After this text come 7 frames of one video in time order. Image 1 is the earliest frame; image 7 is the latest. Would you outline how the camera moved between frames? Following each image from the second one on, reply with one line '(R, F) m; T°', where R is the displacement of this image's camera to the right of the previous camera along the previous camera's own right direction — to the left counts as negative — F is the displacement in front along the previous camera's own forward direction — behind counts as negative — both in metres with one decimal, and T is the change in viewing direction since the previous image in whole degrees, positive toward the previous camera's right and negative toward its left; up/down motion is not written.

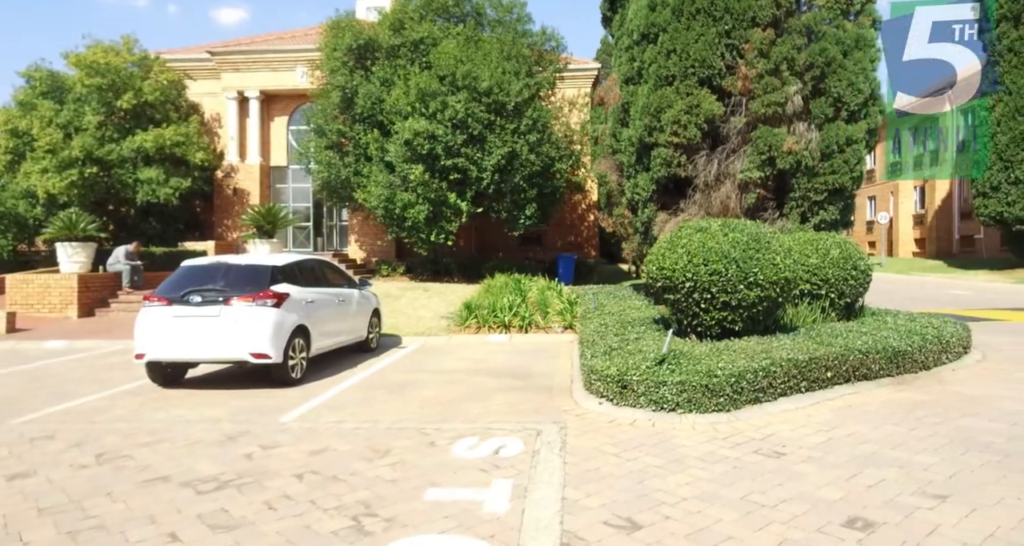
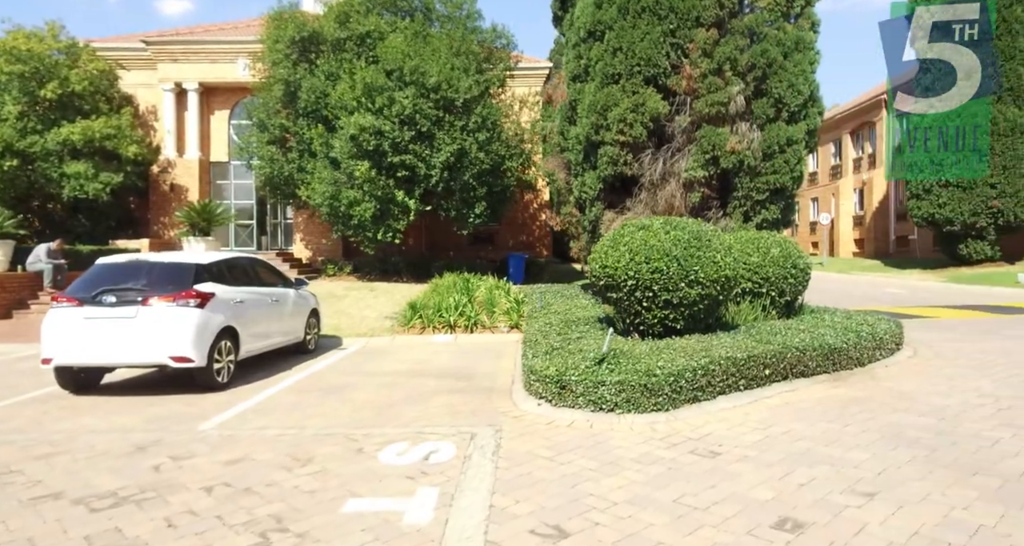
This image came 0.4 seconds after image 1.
(+0.2, +0.2) m; +4°
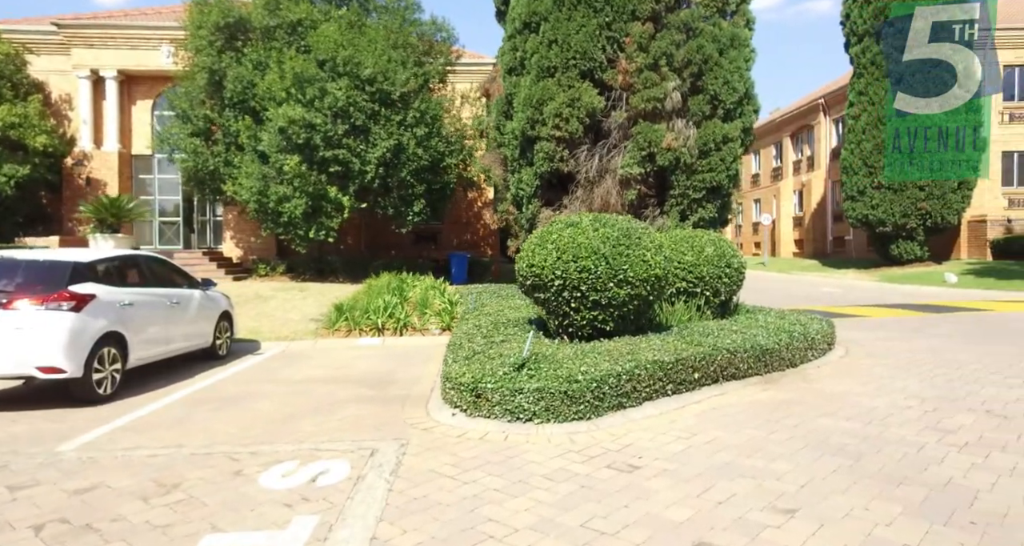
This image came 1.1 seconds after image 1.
(+0.3, +0.4) m; +4°
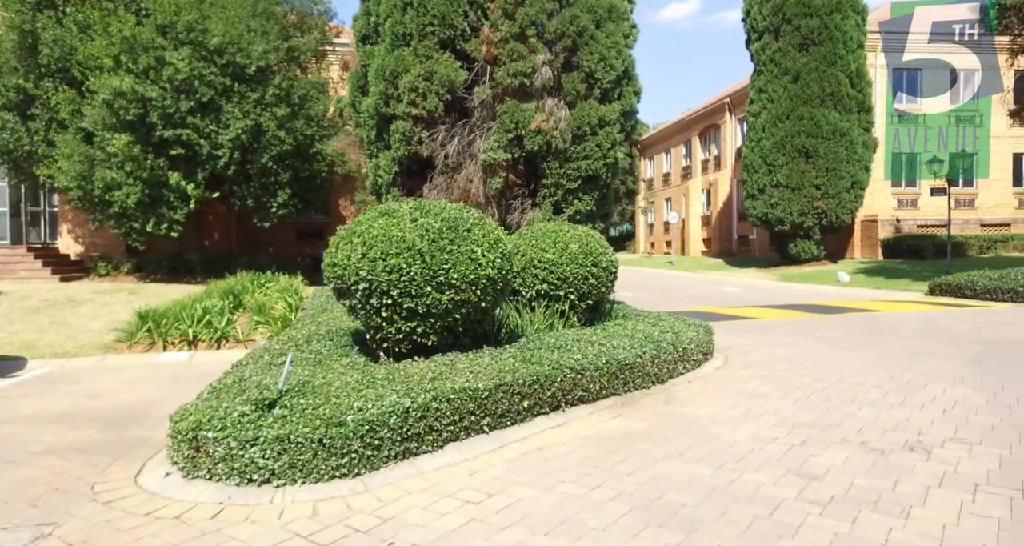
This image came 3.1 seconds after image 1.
(+1.1, +1.4) m; +7°
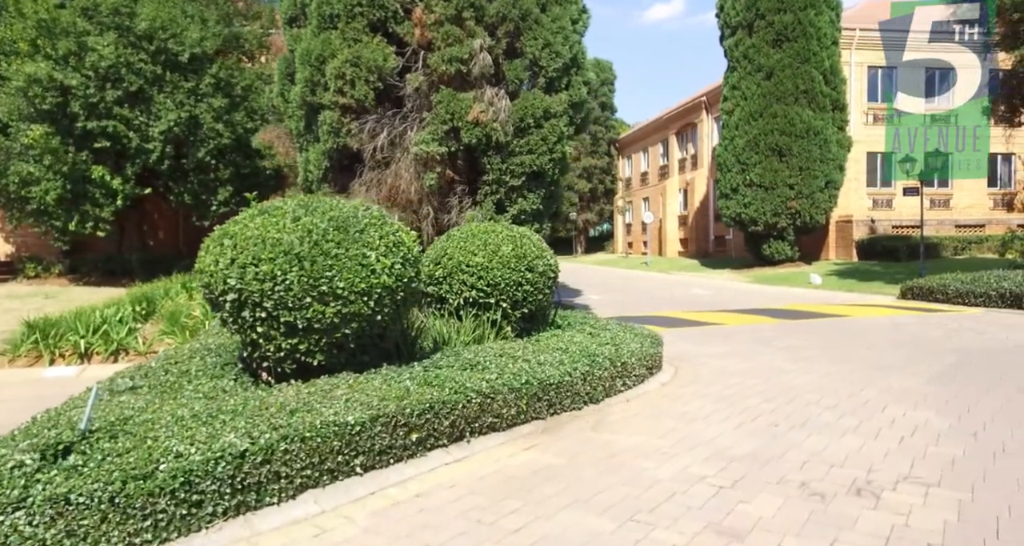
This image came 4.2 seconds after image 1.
(+0.7, +0.8) m; +1°
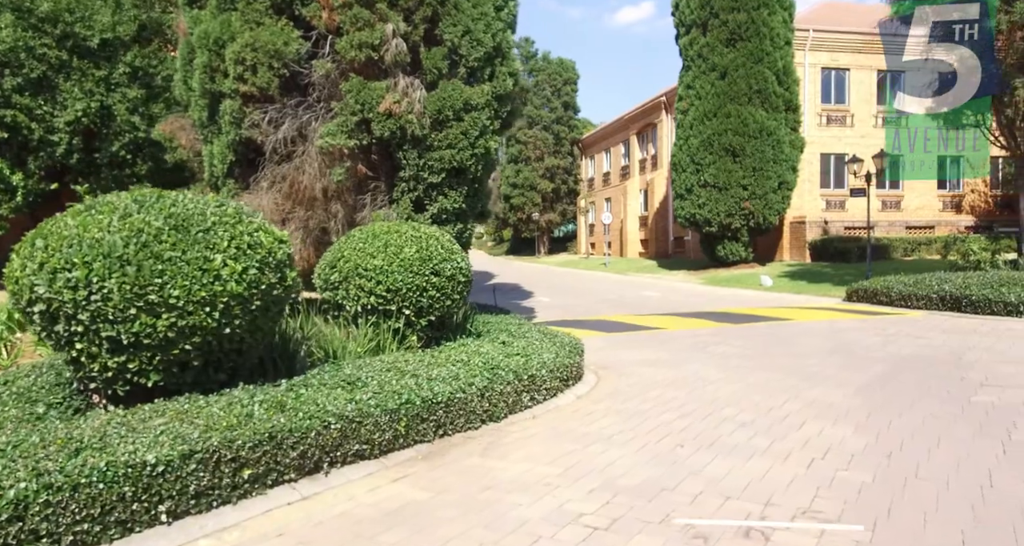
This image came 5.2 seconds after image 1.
(+0.7, +0.6) m; +3°
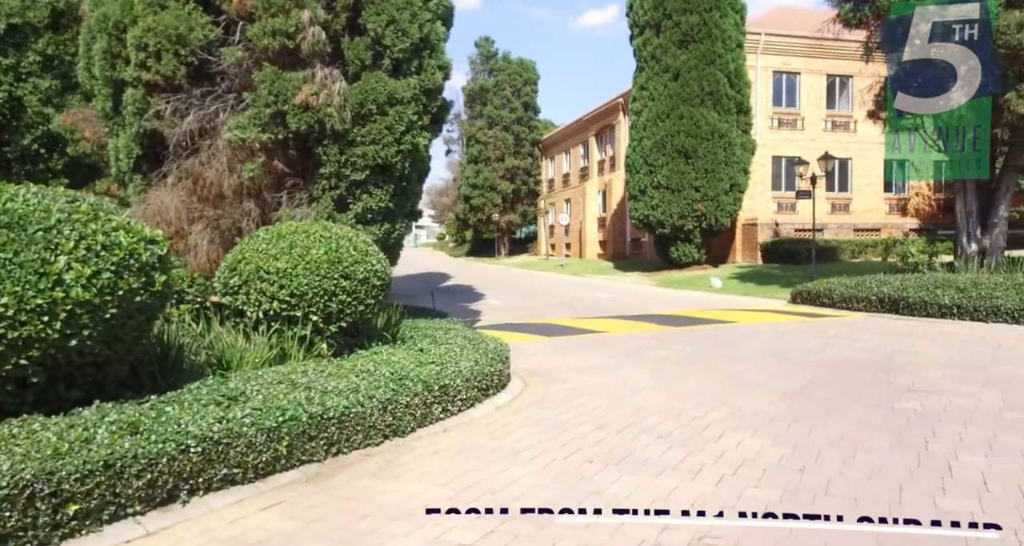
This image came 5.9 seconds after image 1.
(+0.5, +0.4) m; +3°
